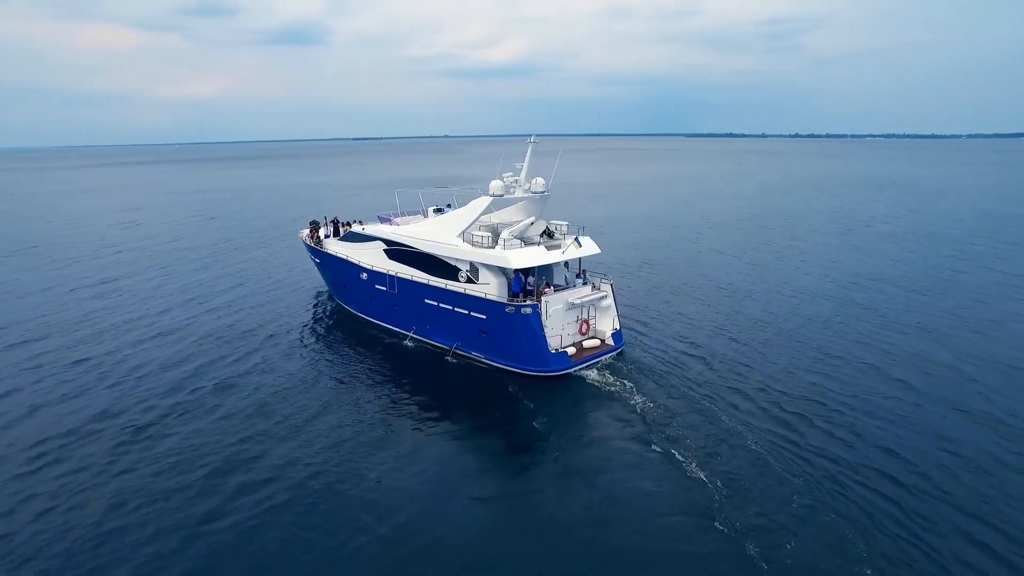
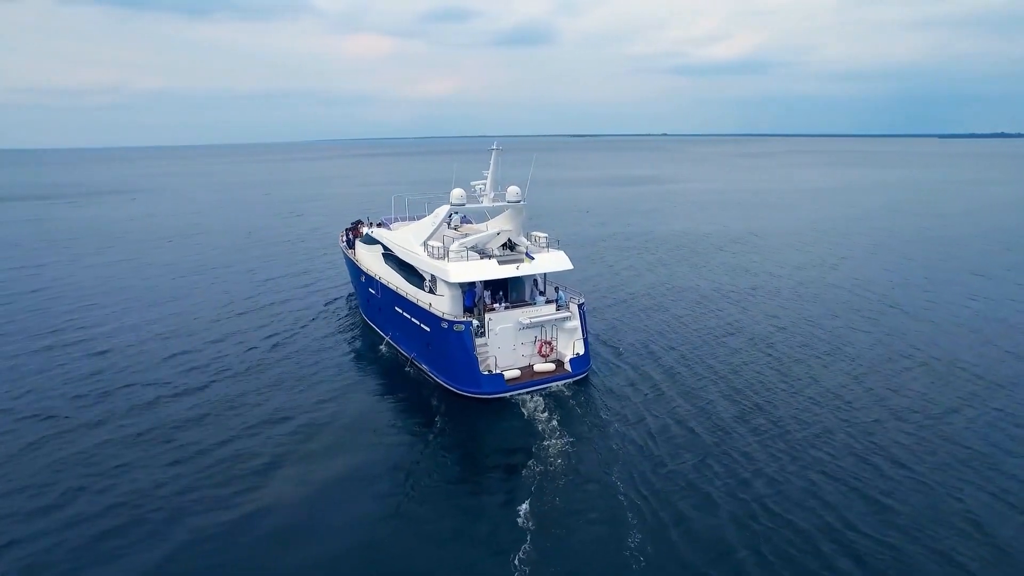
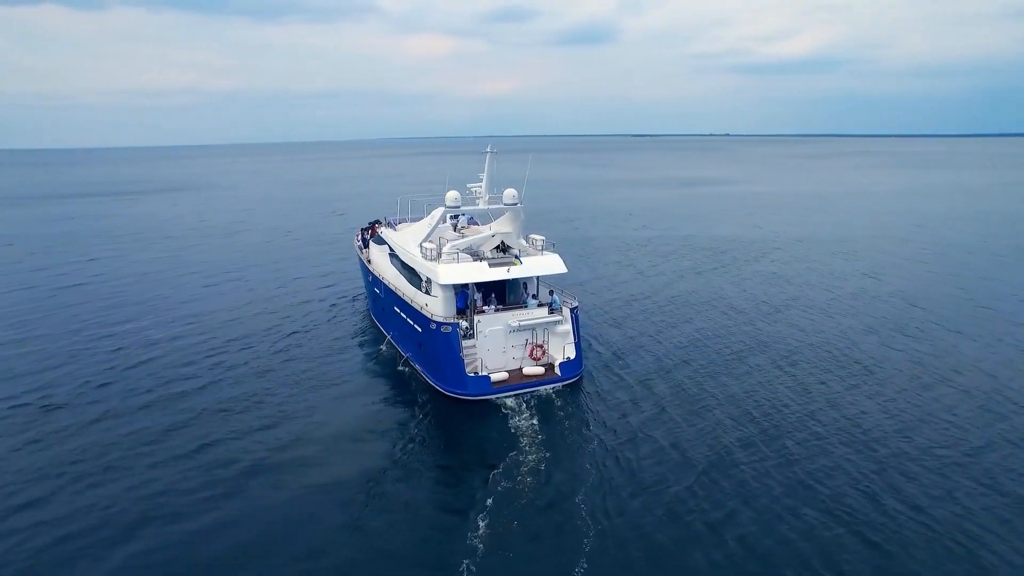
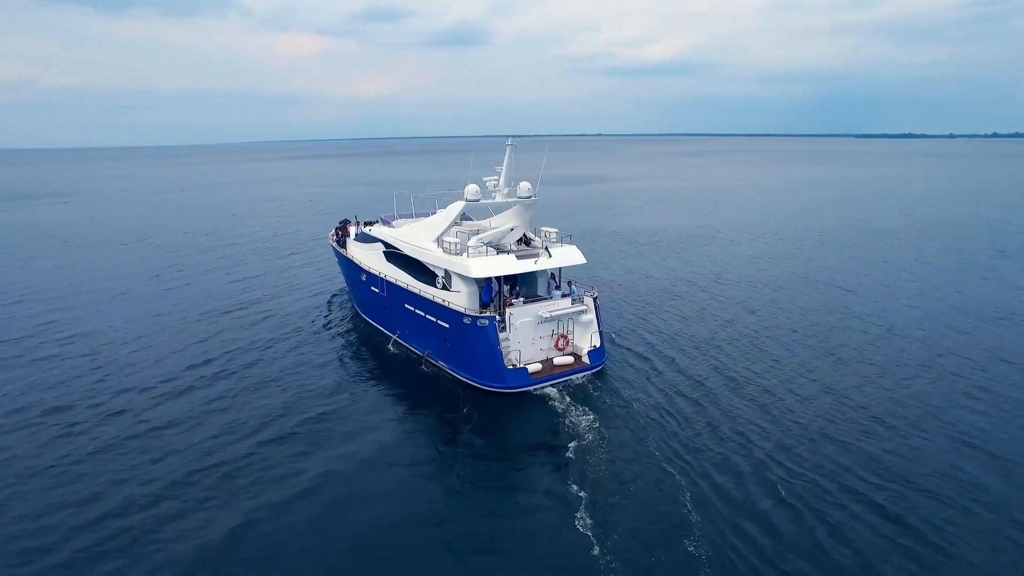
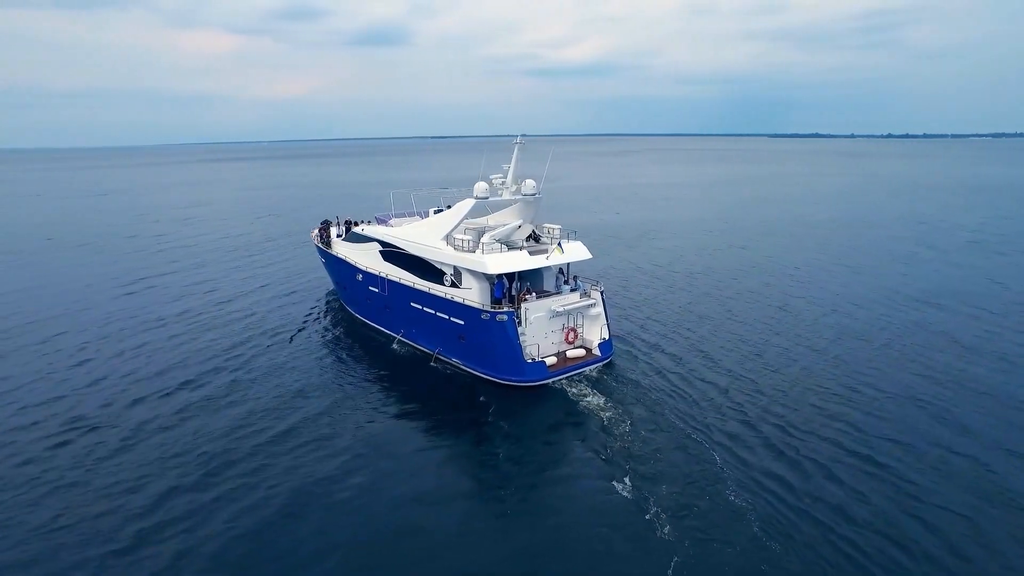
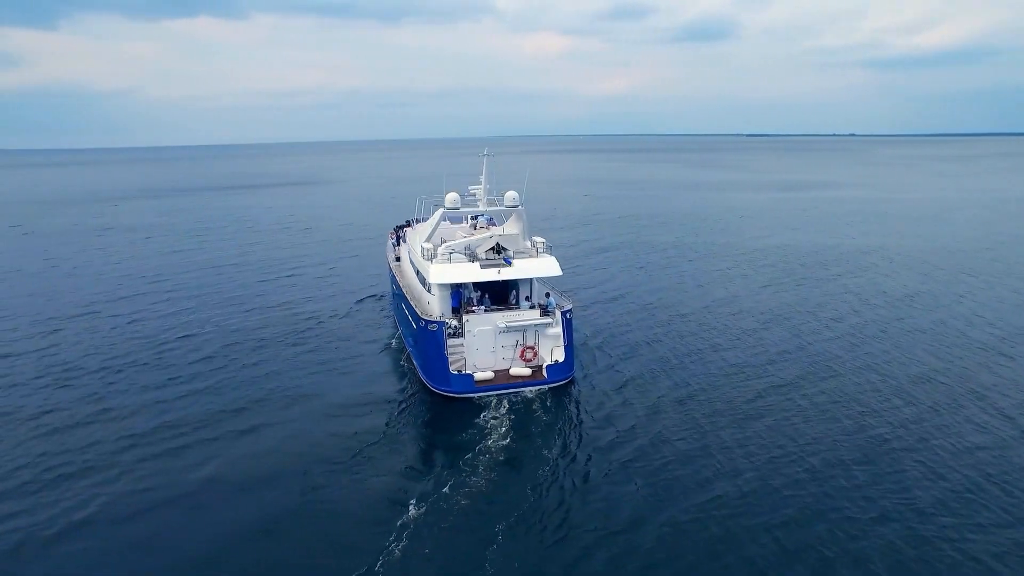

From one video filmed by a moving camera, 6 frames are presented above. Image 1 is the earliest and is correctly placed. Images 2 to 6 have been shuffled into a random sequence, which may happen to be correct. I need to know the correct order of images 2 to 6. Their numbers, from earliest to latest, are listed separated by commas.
5, 4, 2, 3, 6
